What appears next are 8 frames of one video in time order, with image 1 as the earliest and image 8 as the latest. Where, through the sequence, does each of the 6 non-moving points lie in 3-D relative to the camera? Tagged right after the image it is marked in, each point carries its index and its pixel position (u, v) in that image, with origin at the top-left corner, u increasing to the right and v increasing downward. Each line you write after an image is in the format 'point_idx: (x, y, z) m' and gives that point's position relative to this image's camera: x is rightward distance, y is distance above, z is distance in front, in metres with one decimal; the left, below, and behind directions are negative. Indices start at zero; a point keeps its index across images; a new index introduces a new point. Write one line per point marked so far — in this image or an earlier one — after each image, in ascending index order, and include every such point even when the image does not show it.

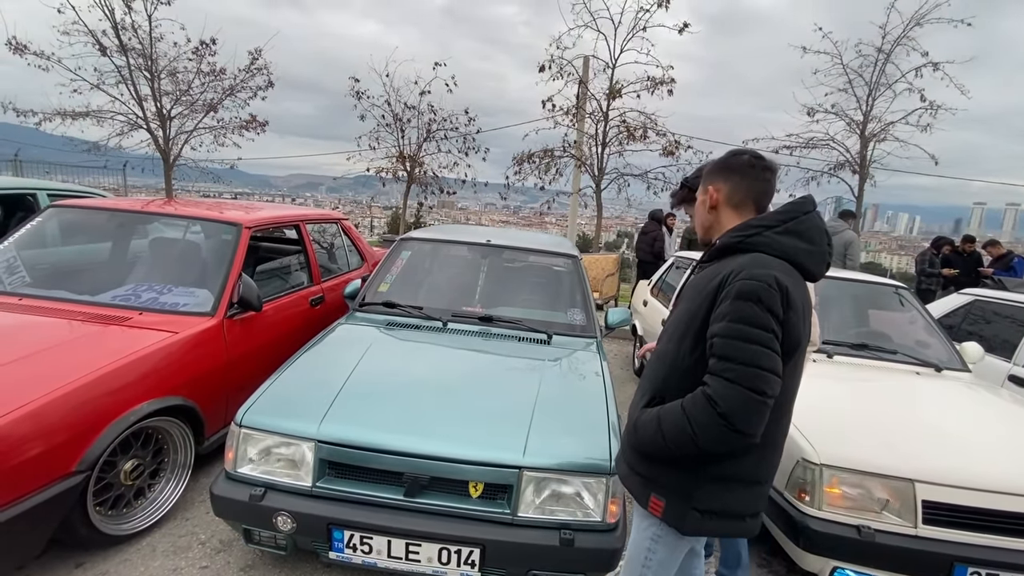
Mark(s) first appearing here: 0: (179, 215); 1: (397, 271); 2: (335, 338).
0: (-2.3, +0.5, +3.4) m
1: (-0.9, +0.1, +3.6) m
2: (-1.1, -0.3, +3.0) m
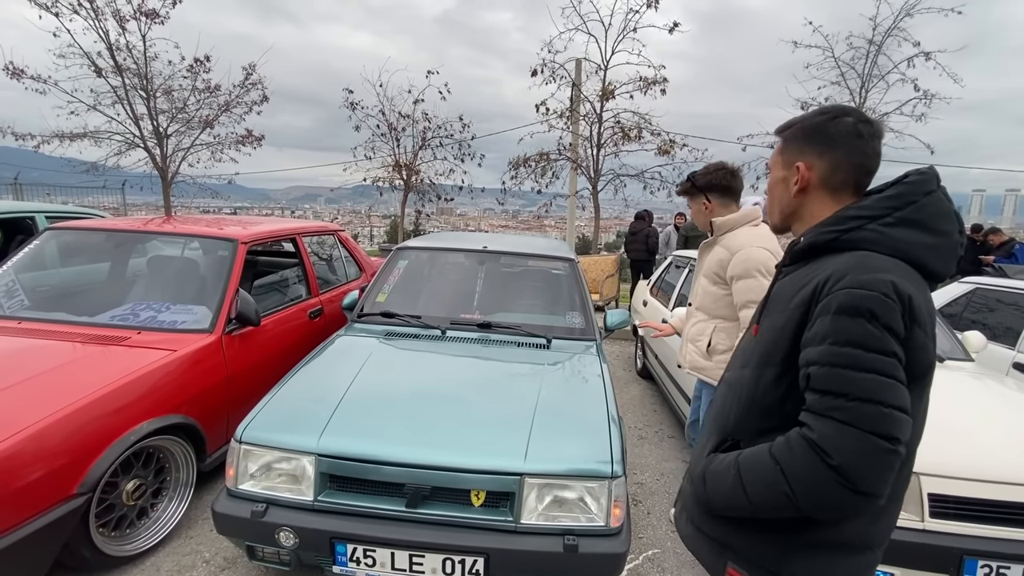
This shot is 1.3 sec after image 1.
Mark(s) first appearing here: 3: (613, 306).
0: (-2.4, +0.4, +3.4) m
1: (-0.9, +0.1, +3.6) m
2: (-1.1, -0.4, +3.0) m
3: (+1.9, -0.3, +9.3) m
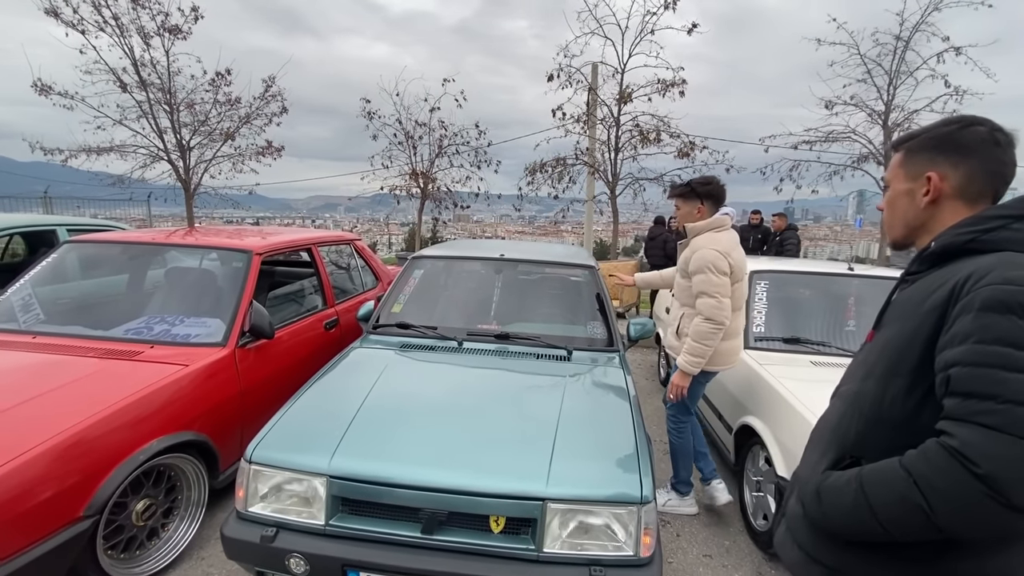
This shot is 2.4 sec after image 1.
0: (-2.2, +0.3, +3.4) m
1: (-0.7, 0.0, +3.5) m
2: (-1.0, -0.5, +3.0) m
3: (+2.3, -0.5, +9.1) m
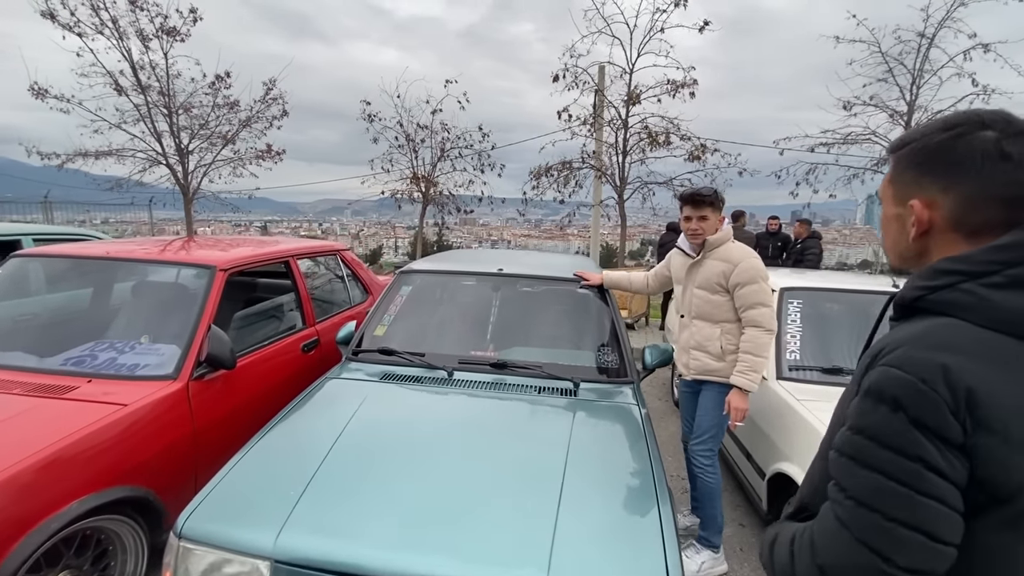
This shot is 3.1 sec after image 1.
0: (-2.3, +0.2, +3.0) m
1: (-0.7, -0.1, +3.1) m
2: (-1.0, -0.6, +2.6) m
3: (+2.3, -0.6, +8.7) m
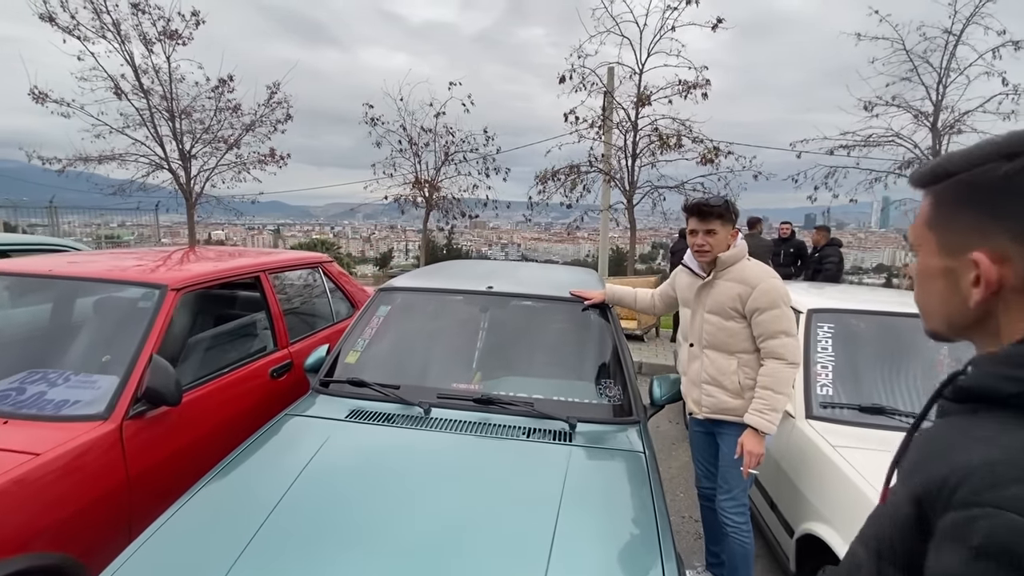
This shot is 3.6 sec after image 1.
0: (-2.3, +0.1, +2.7) m
1: (-0.8, -0.3, +2.8) m
2: (-1.1, -0.7, +2.2) m
3: (+2.4, -0.8, +8.3) m
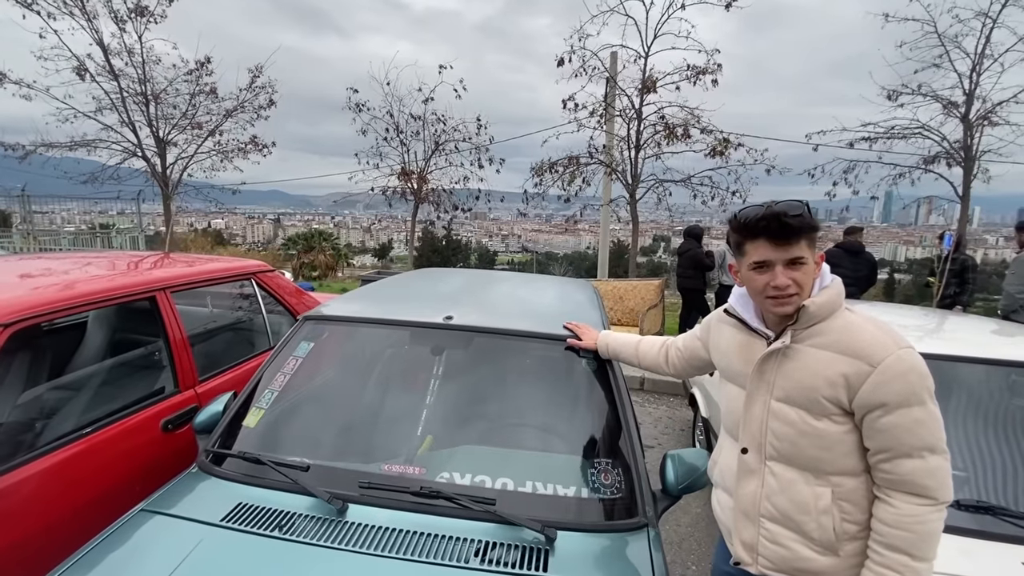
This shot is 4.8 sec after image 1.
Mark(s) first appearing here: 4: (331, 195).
0: (-2.5, 0.0, +2.0) m
1: (-1.0, -0.4, +2.1) m
2: (-1.2, -0.8, +1.6) m
3: (+2.2, -0.8, +7.6) m
4: (-4.8, +2.5, +12.9) m
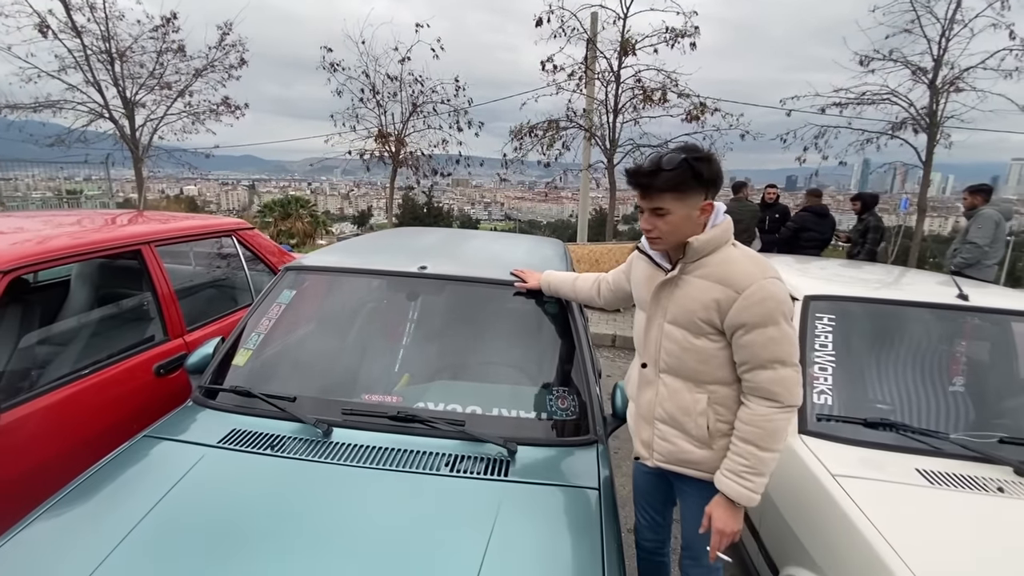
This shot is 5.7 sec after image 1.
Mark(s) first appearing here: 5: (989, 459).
0: (-2.6, +0.2, +2.1) m
1: (-1.1, -0.2, +2.2) m
2: (-1.4, -0.6, +1.7) m
3: (+1.9, -0.2, +7.9) m
4: (-5.3, +3.4, +12.7) m
5: (+1.8, -0.6, +1.8) m
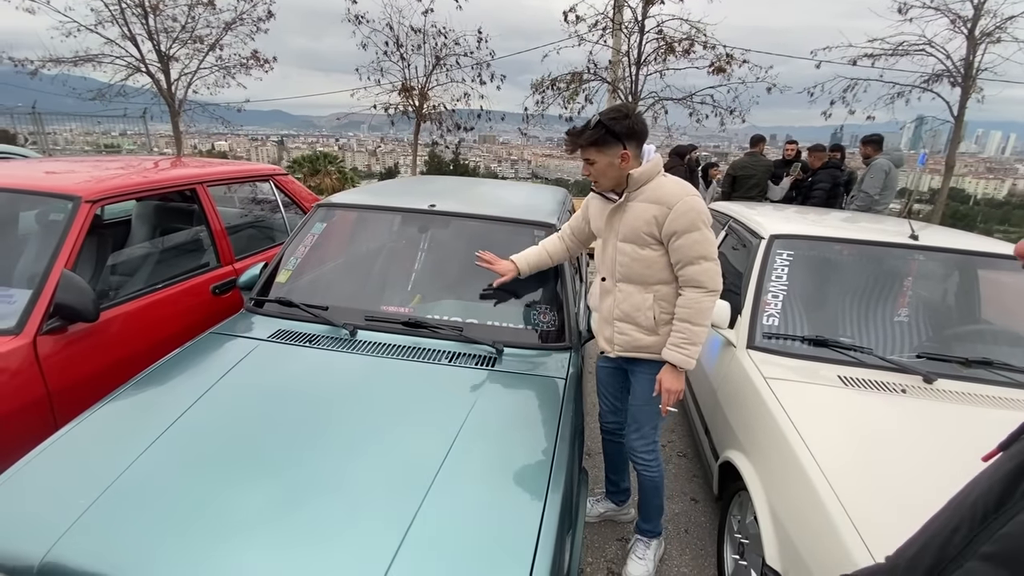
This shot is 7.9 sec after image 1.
0: (-2.6, +0.6, +2.6) m
1: (-1.1, +0.2, +2.7) m
2: (-1.4, -0.3, +2.2) m
3: (+2.2, +0.5, +8.1) m
4: (-4.7, +4.7, +13.0) m
5: (+1.7, -0.4, +2.1) m
